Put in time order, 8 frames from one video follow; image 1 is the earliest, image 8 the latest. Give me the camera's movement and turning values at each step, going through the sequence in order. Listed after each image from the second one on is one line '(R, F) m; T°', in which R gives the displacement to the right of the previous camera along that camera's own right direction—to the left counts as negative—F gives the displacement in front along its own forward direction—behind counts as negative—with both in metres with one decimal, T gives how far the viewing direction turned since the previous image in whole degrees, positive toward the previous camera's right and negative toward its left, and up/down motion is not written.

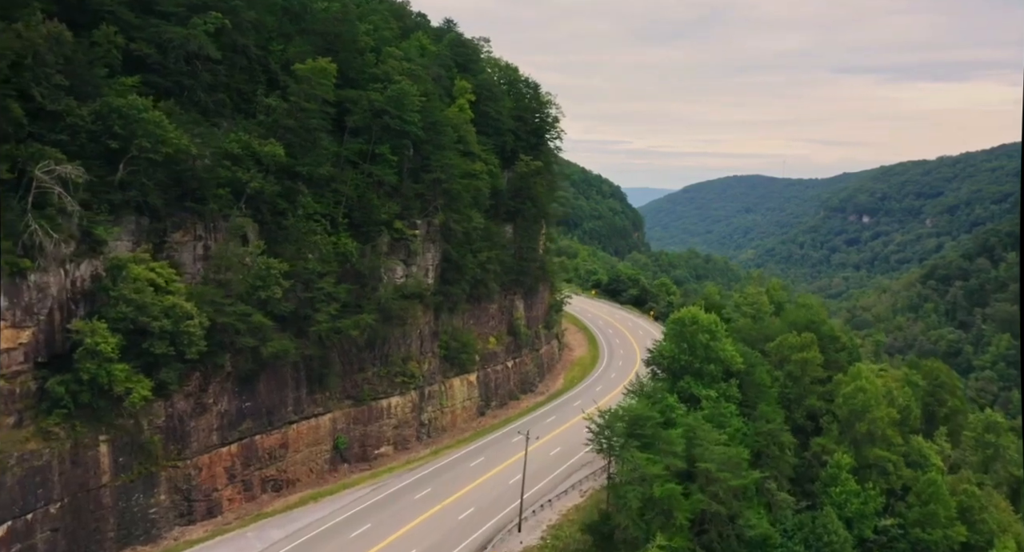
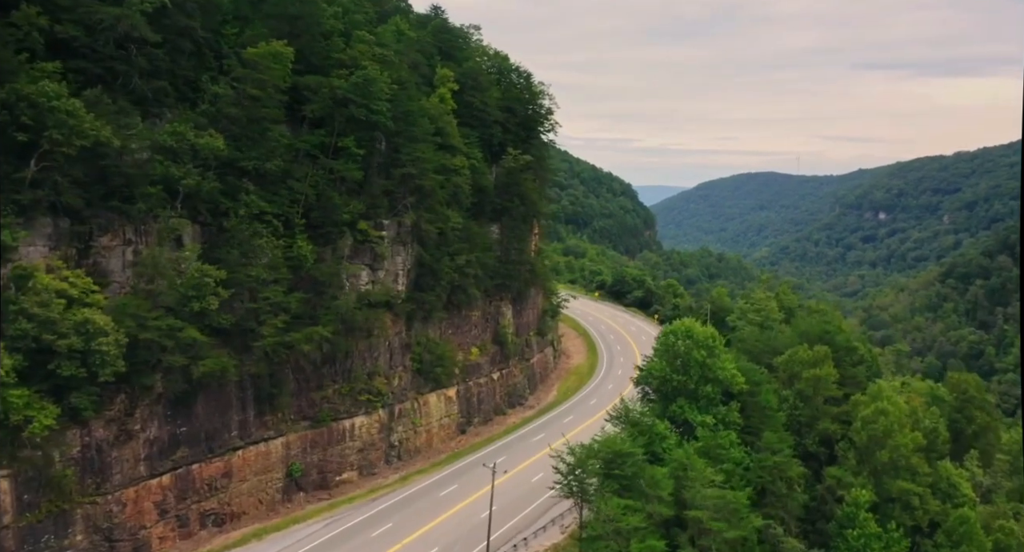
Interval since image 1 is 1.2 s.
(+1.5, +4.1) m; -1°
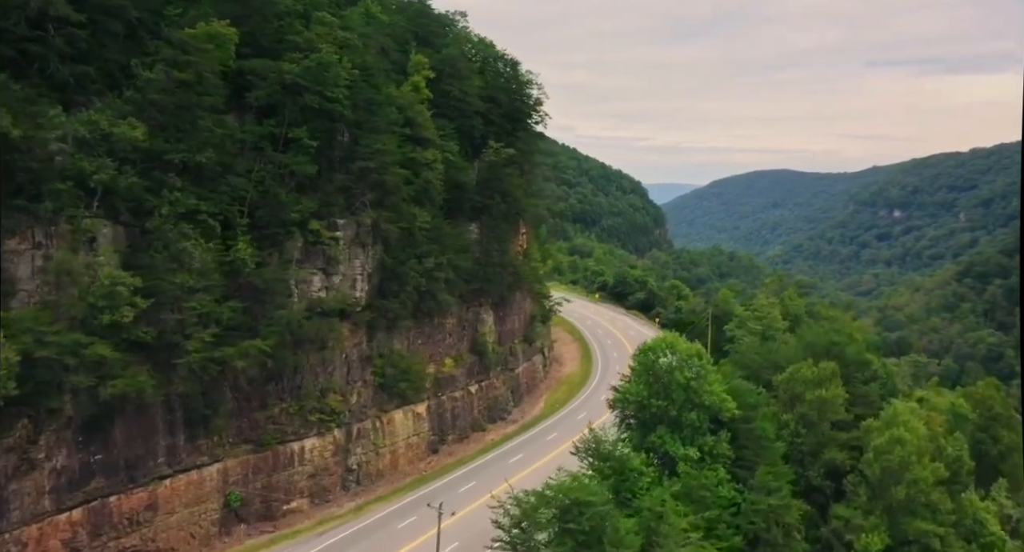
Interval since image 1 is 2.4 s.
(+1.6, +3.8) m; -1°
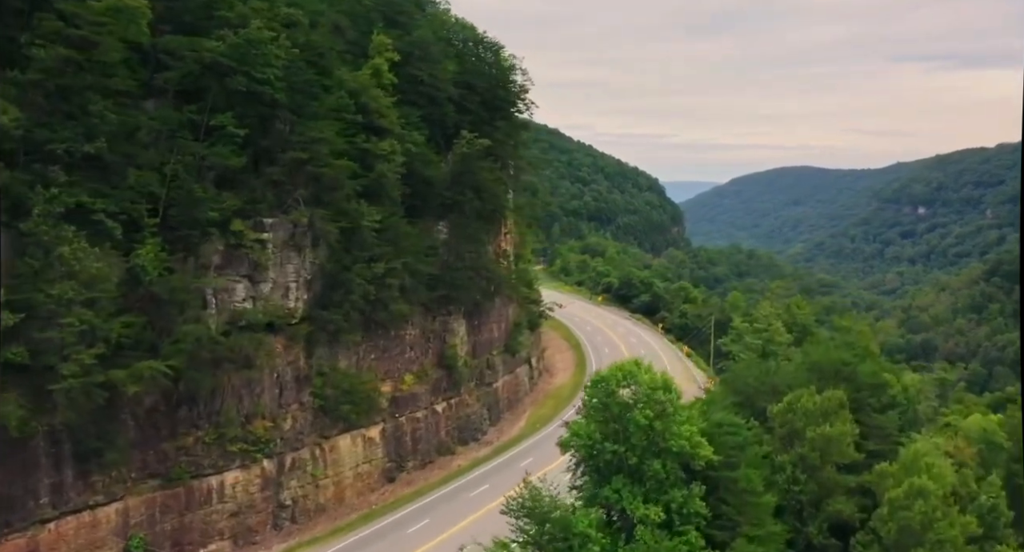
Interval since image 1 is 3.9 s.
(+2.2, +4.6) m; -1°
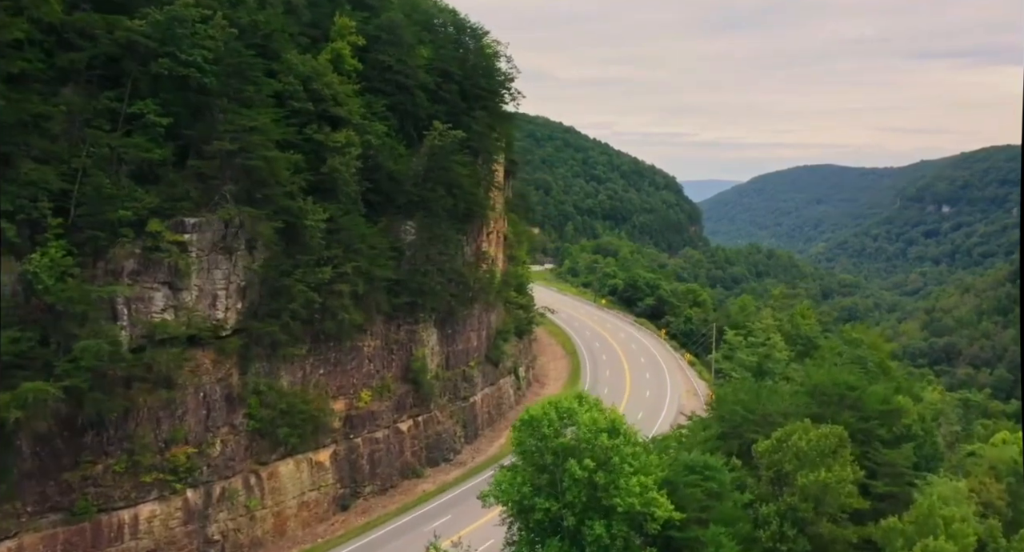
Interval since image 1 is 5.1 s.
(+1.9, +3.6) m; -1°
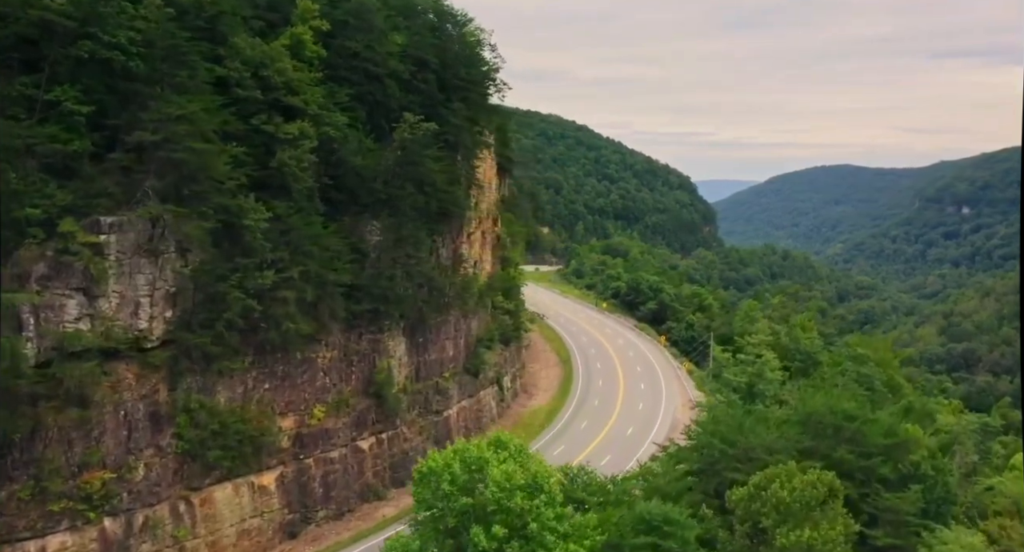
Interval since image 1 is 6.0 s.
(+1.6, +2.9) m; -1°
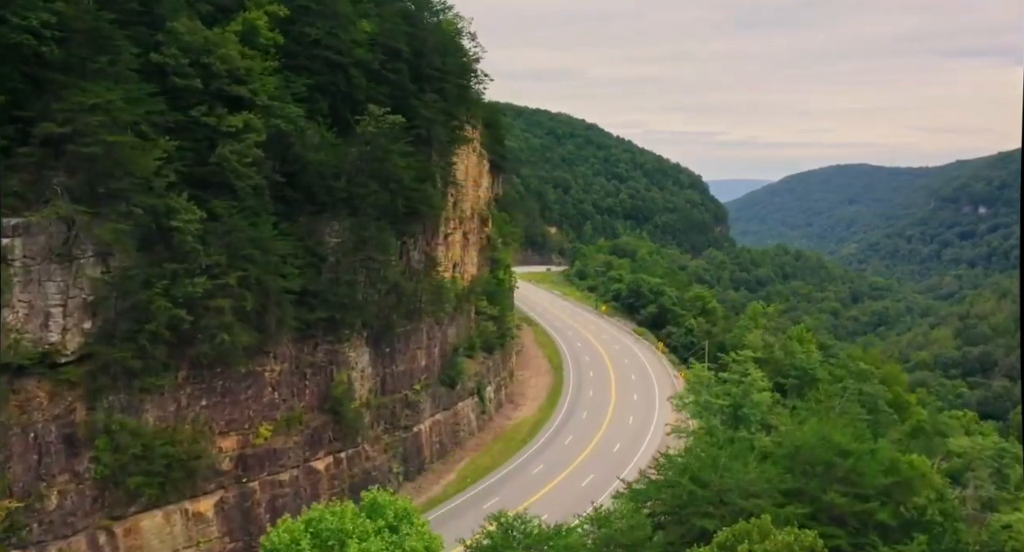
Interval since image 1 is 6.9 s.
(+1.4, +2.6) m; -1°
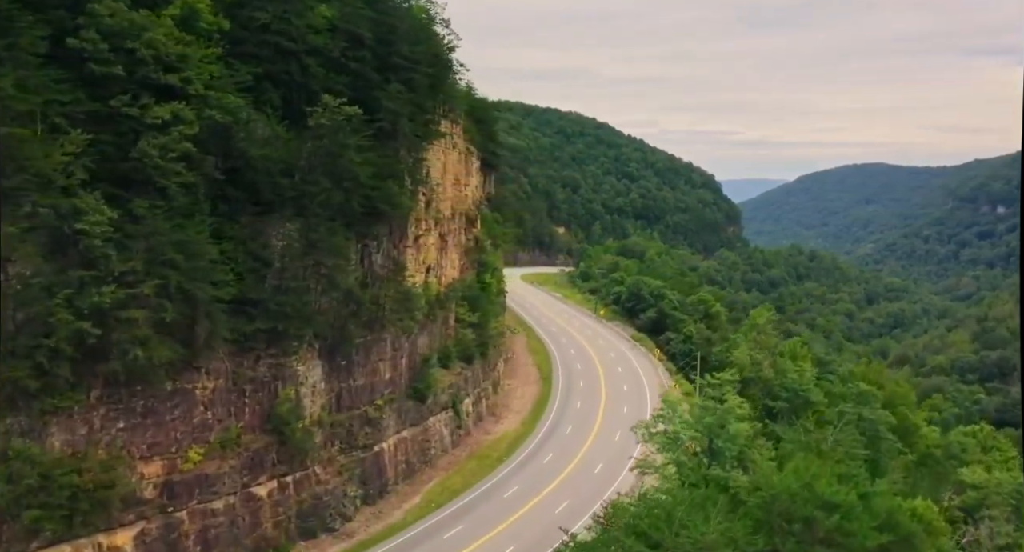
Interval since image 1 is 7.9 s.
(+1.6, +2.7) m; -1°
